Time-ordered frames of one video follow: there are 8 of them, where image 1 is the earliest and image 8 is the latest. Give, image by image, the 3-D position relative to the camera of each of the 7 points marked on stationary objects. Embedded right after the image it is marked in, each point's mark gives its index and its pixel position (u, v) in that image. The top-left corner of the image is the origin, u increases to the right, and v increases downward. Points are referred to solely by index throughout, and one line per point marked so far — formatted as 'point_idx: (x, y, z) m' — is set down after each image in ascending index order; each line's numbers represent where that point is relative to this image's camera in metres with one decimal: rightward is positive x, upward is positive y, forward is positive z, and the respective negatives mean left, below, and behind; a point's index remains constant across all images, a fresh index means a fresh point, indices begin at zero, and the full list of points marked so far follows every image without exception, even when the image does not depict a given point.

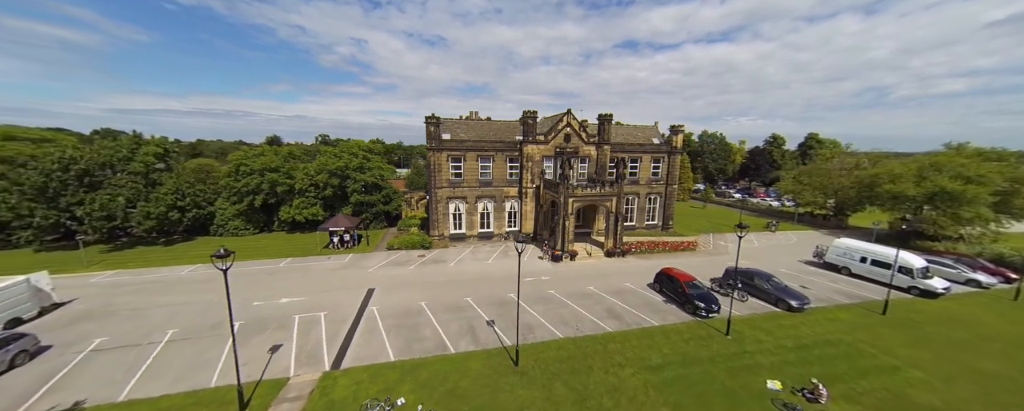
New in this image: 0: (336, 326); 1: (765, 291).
0: (-10.0, -6.9, +16.2) m
1: (+17.1, -5.8, +19.2) m
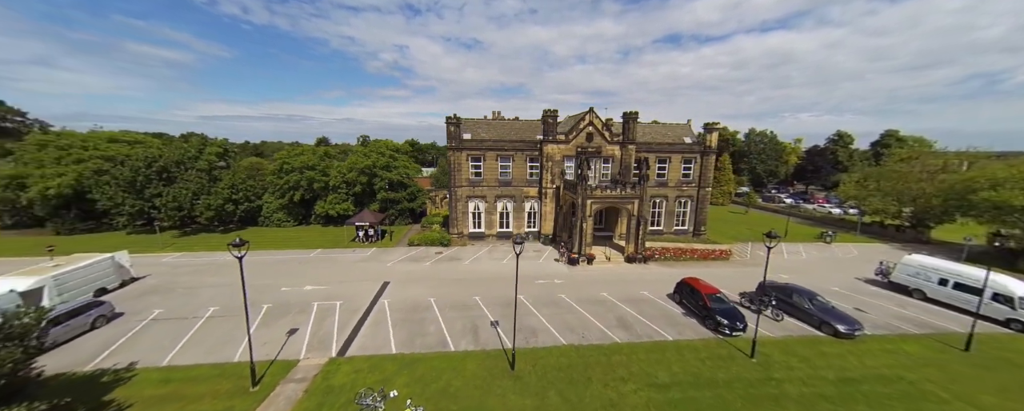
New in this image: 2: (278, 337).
0: (-9.8, -6.7, +17.1) m
1: (+17.4, -6.2, +17.0) m
2: (-12.3, -7.0, +15.0) m
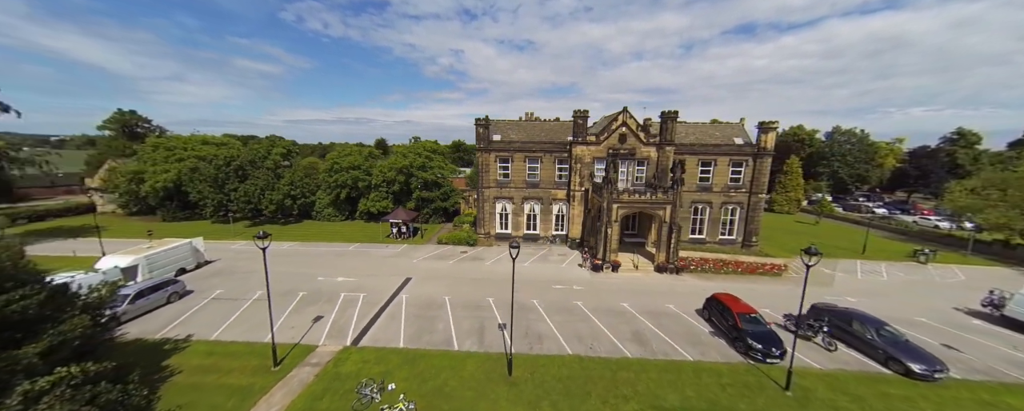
0: (-9.2, -6.6, +18.3) m
1: (+17.7, -6.8, +14.1) m
2: (-12.0, -6.8, +16.5) m
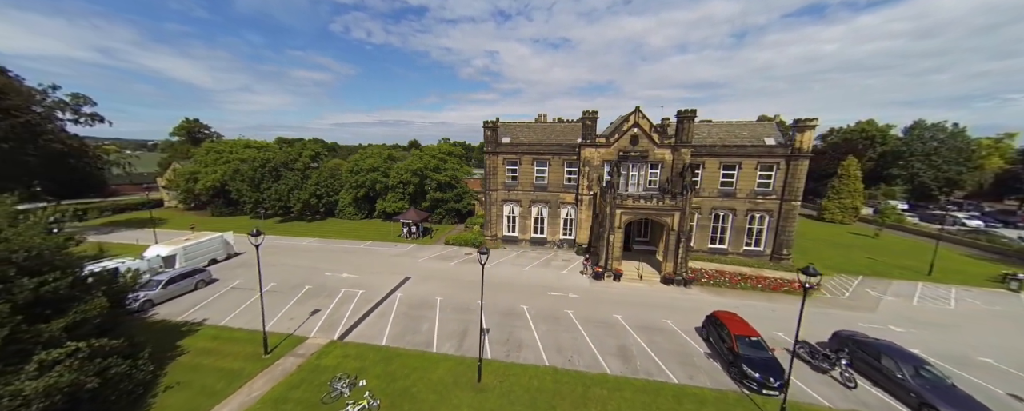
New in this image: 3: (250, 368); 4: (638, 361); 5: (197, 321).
0: (-10.0, -6.7, +19.1) m
1: (+16.3, -7.4, +12.1) m
2: (-13.0, -6.8, +17.7) m
3: (-11.8, -7.4, +12.9) m
4: (+6.4, -7.9, +14.5) m
5: (-18.2, -6.8, +16.5) m
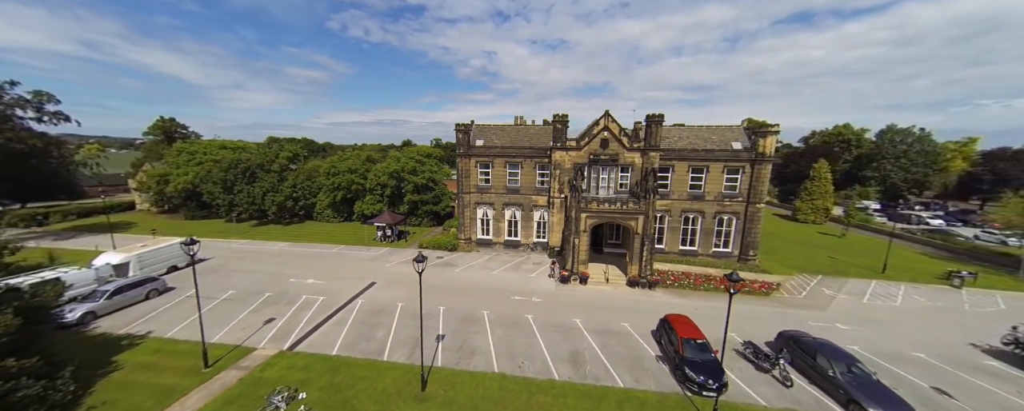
0: (-12.6, -7.0, +18.9) m
1: (+13.8, -7.7, +12.4) m
2: (-15.6, -7.2, +17.4) m
3: (-14.3, -7.8, +12.6) m
4: (+3.9, -8.2, +14.6) m
5: (-20.8, -7.2, +16.0) m
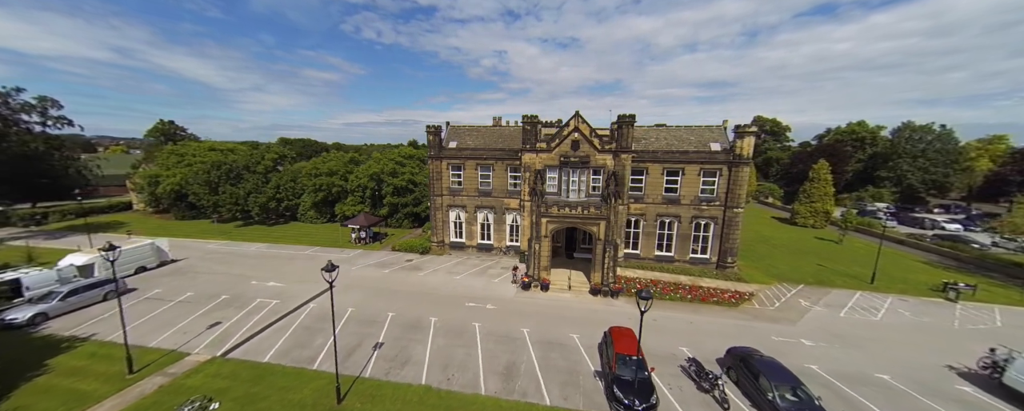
0: (-16.0, -7.3, +18.8) m
1: (+10.2, -8.1, +11.4) m
2: (-19.0, -7.5, +17.4) m
3: (-17.9, -8.1, +12.5) m
4: (+0.4, -8.6, +14.0) m
5: (-24.2, -7.4, +16.2) m
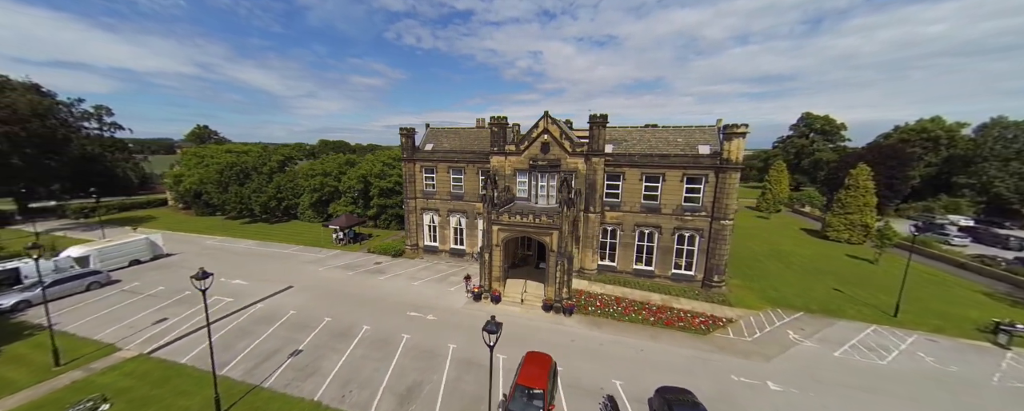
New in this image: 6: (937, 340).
0: (-20.2, -7.4, +19.3) m
1: (+5.2, -8.7, +9.3) m
2: (-23.3, -7.5, +18.2) m
3: (-22.7, -8.1, +13.3) m
4: (-4.4, -9.0, +12.8) m
5: (-28.6, -7.3, +17.6) m
6: (+27.1, -8.5, +18.1) m
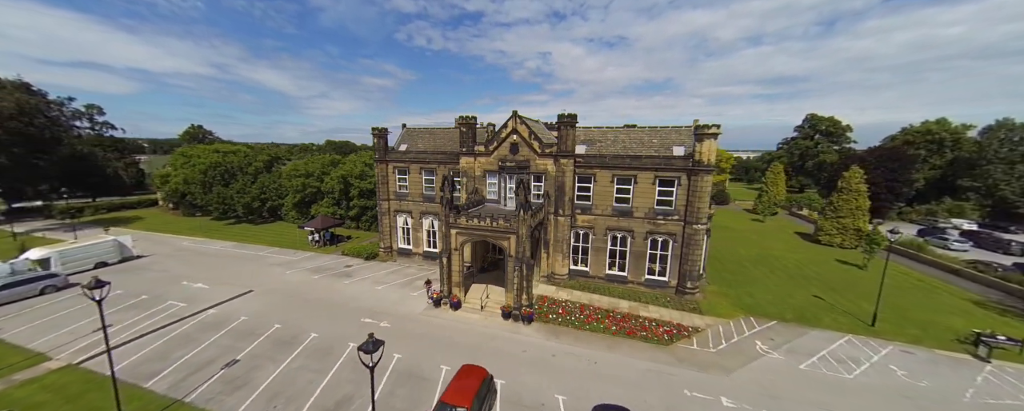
0: (-23.0, -7.5, +18.9) m
1: (+2.2, -8.9, +8.5) m
2: (-26.2, -7.6, +17.8) m
3: (-25.7, -8.2, +12.9) m
4: (-7.3, -9.2, +12.2) m
5: (-31.5, -7.4, +17.2) m
6: (+24.2, -8.8, +16.9) m
